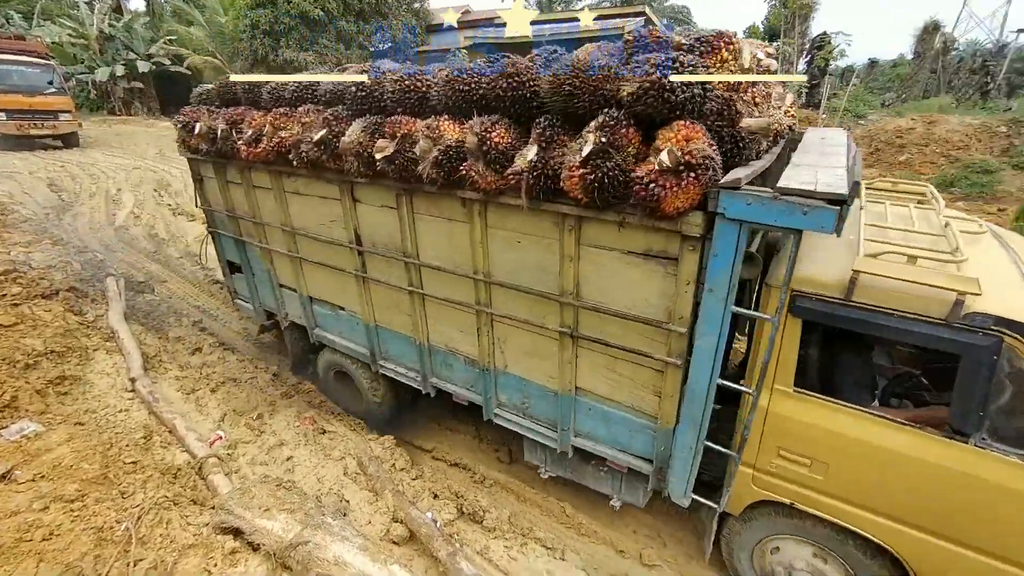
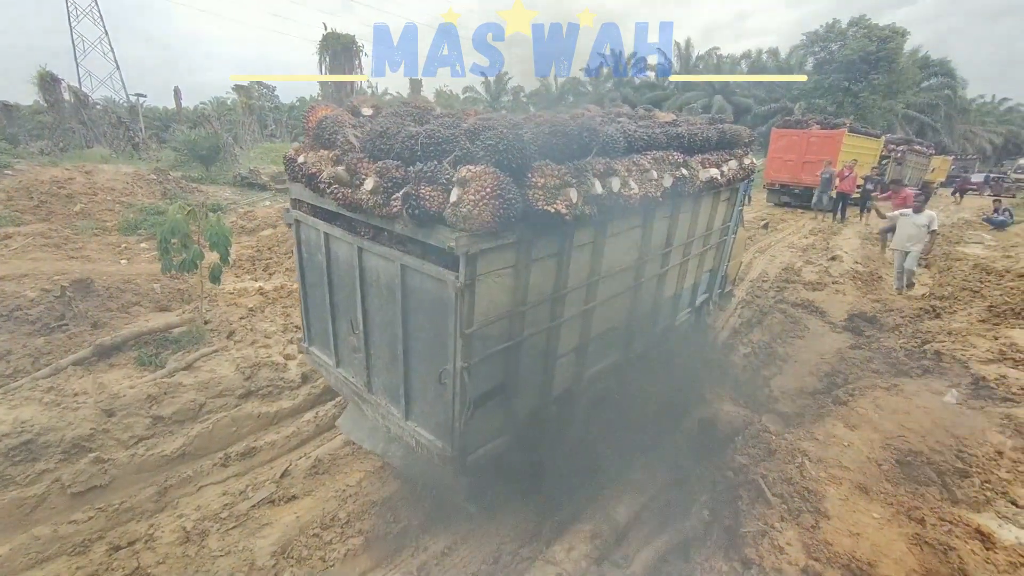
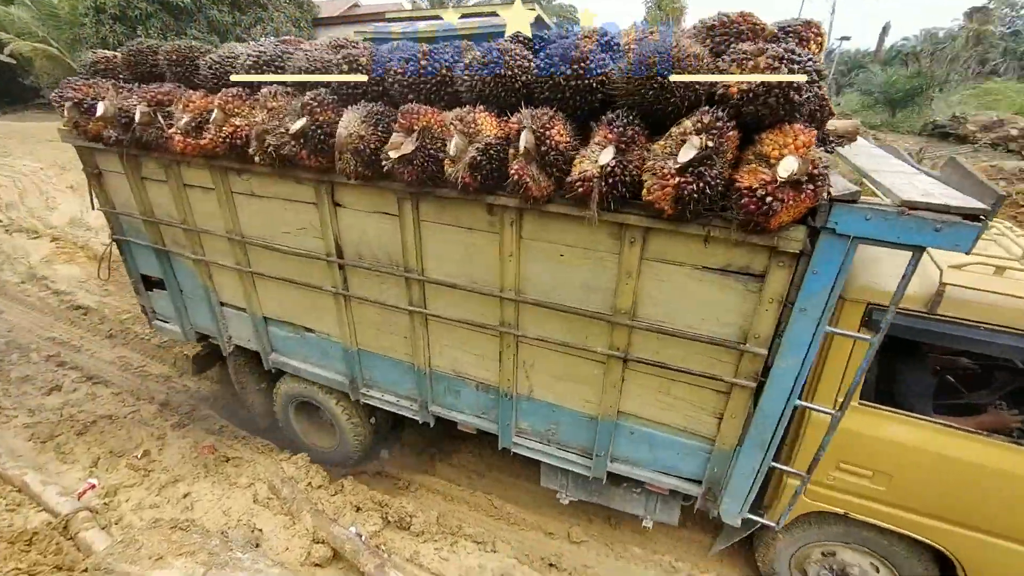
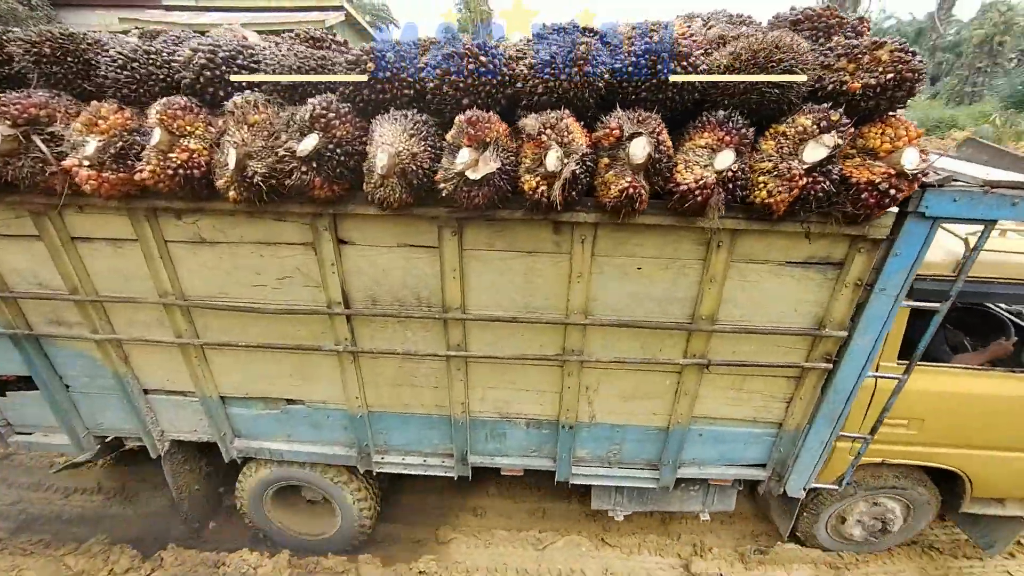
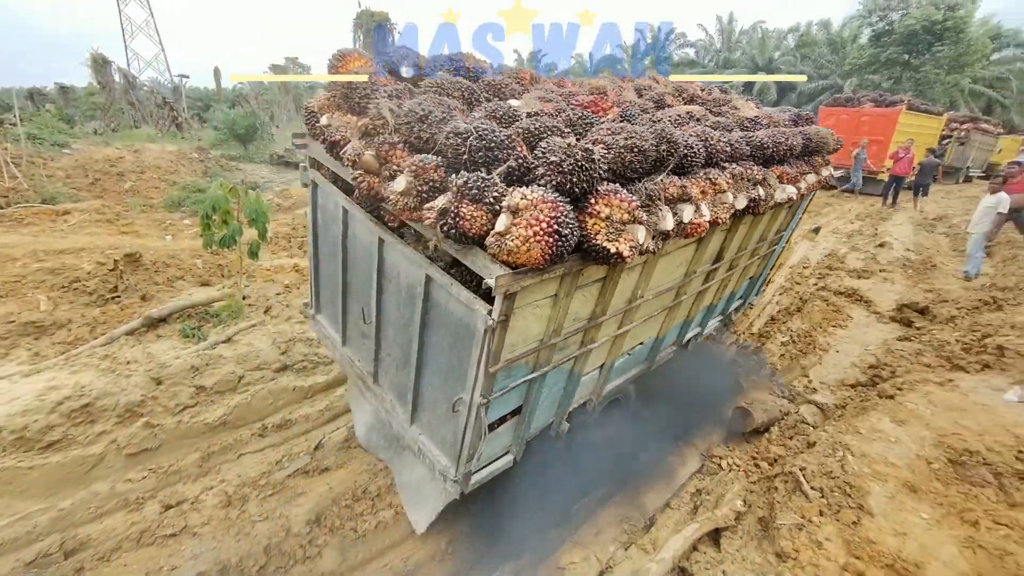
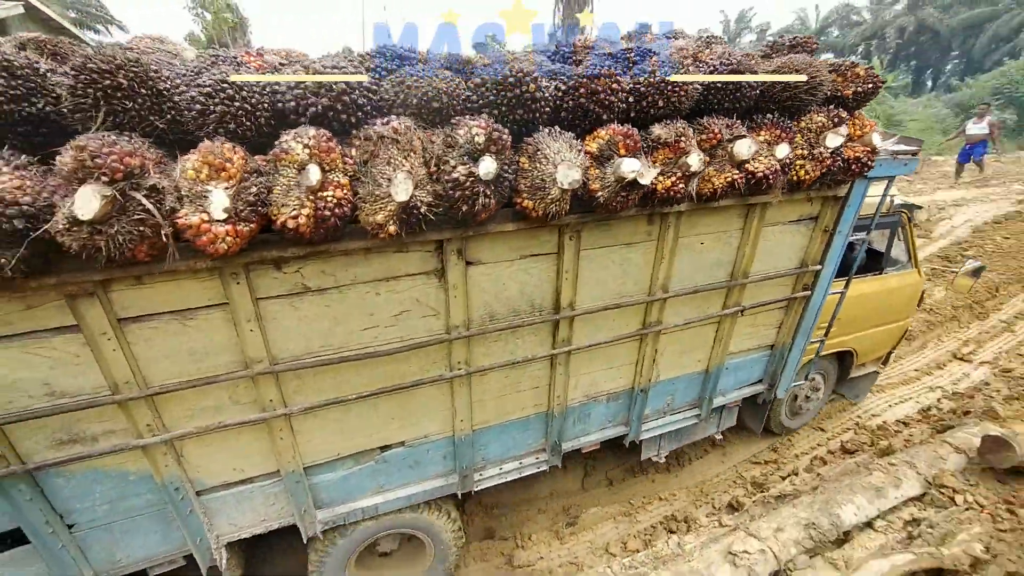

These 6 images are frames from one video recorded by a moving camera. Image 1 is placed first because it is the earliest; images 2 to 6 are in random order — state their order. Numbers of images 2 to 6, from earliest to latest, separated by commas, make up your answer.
3, 4, 6, 5, 2
